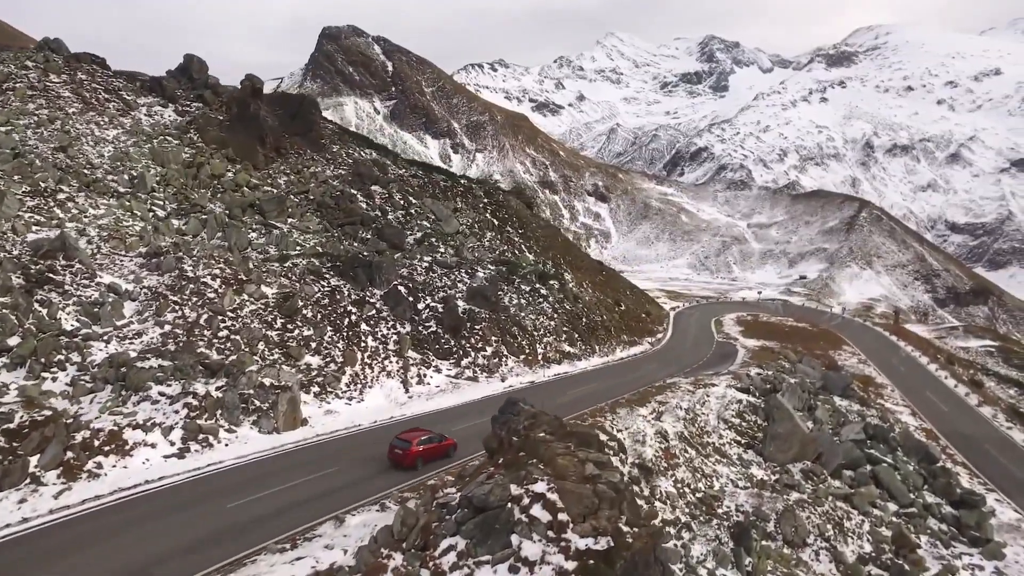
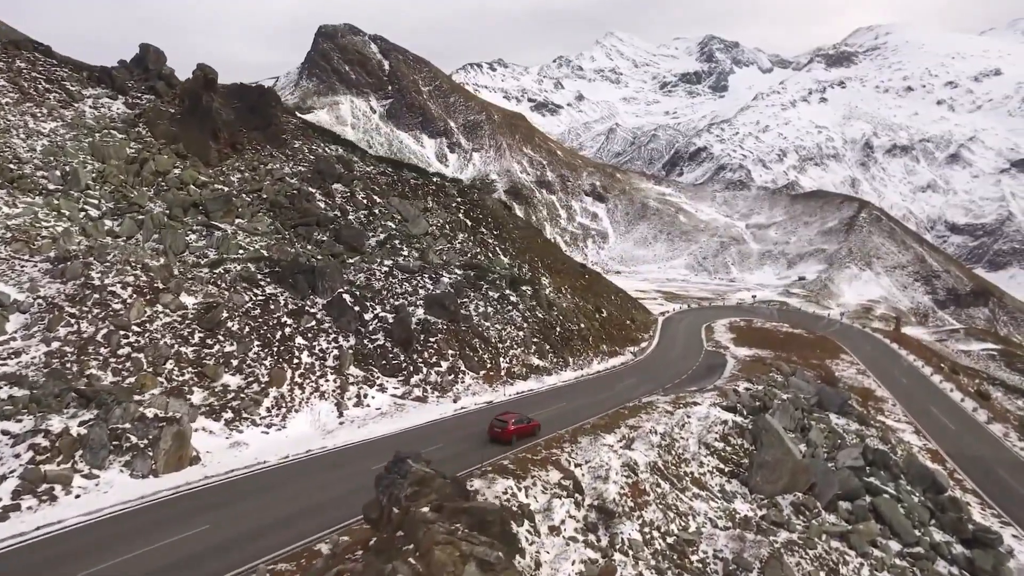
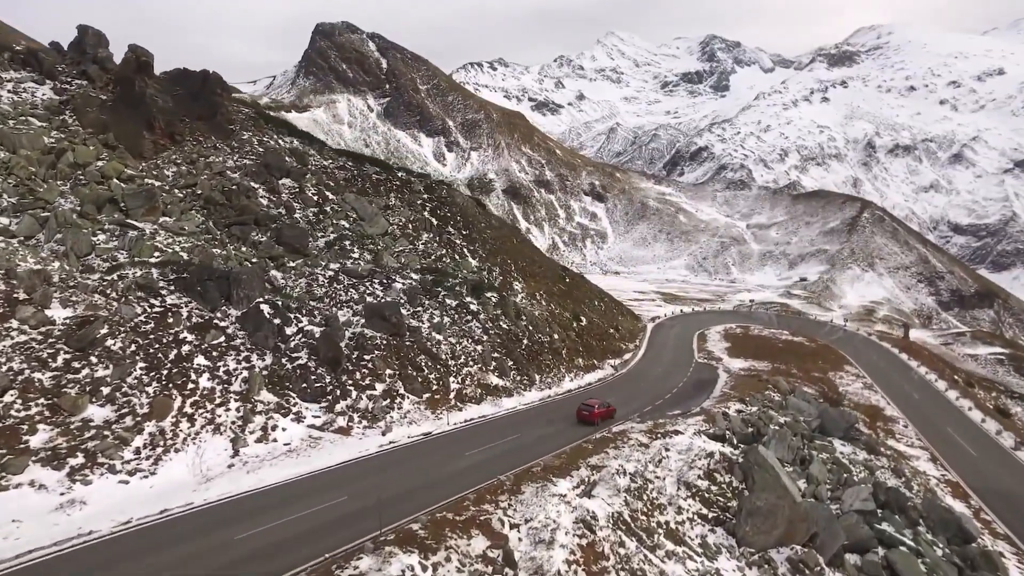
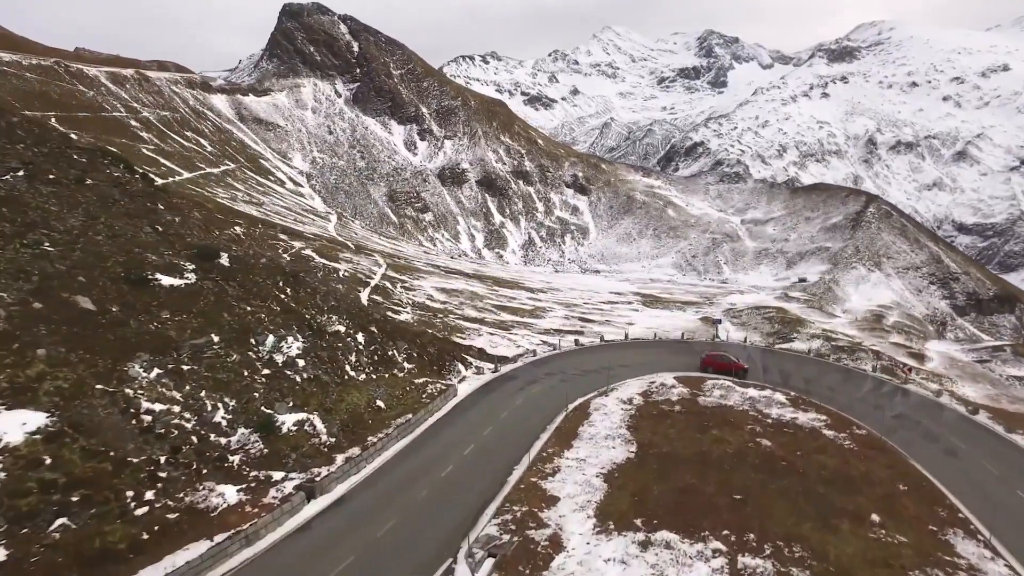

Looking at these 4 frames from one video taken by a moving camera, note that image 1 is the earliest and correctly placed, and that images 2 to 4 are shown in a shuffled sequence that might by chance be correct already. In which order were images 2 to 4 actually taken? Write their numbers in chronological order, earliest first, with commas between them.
2, 3, 4
